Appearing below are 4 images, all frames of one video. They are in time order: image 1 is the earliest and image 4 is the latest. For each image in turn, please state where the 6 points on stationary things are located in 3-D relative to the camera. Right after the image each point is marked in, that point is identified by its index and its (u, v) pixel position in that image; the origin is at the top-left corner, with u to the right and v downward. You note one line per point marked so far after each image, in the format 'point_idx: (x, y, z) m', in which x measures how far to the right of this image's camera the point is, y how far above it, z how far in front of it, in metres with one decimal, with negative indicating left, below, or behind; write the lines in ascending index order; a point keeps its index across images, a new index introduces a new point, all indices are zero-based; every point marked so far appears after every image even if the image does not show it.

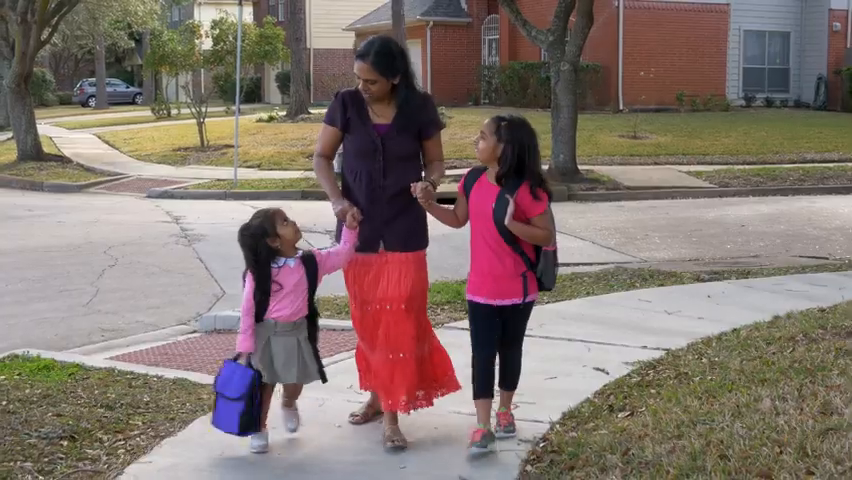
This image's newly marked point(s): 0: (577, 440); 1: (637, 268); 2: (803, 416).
0: (+0.5, -0.7, +4.4) m
1: (+1.6, -0.2, +9.7) m
2: (+1.2, -0.6, +4.2) m
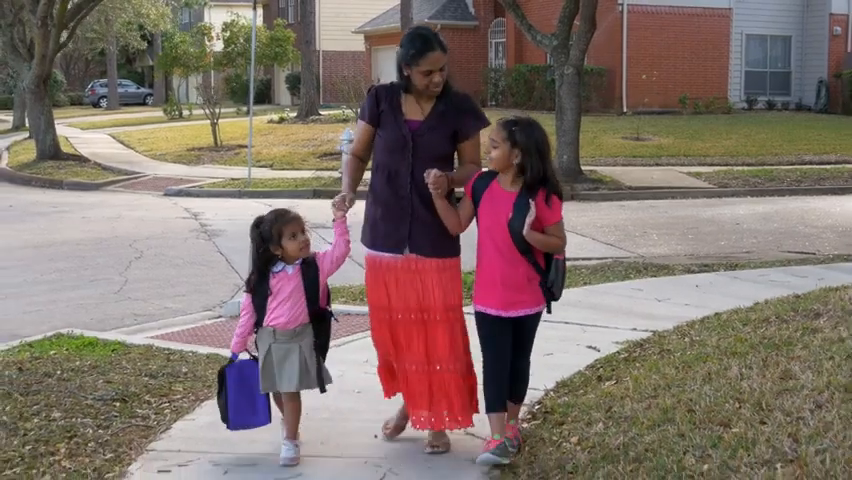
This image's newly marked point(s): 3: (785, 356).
0: (+0.6, -0.6, +5.0) m
1: (+1.7, -0.2, +10.3) m
2: (+1.3, -0.5, +4.8) m
3: (+1.5, -0.5, +5.3) m
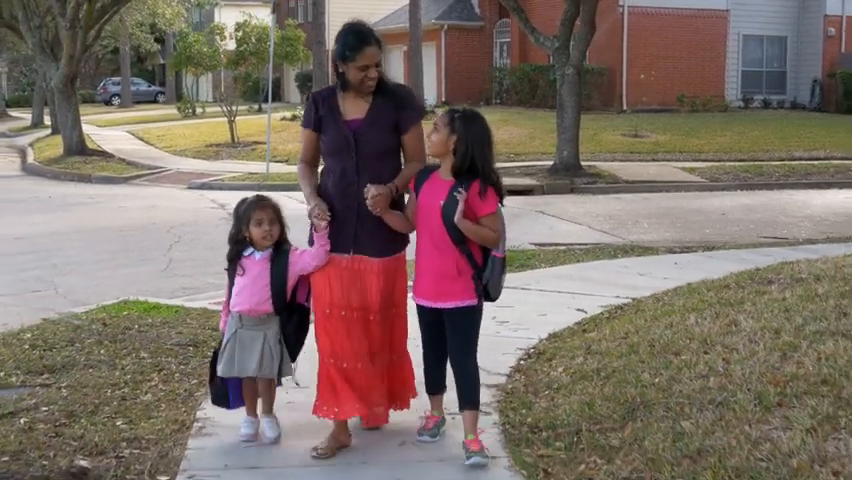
0: (+0.6, -0.5, +6.2) m
1: (+1.8, 0.0, +11.5) m
2: (+1.4, -0.4, +6.0) m
3: (+1.6, -0.4, +6.5) m
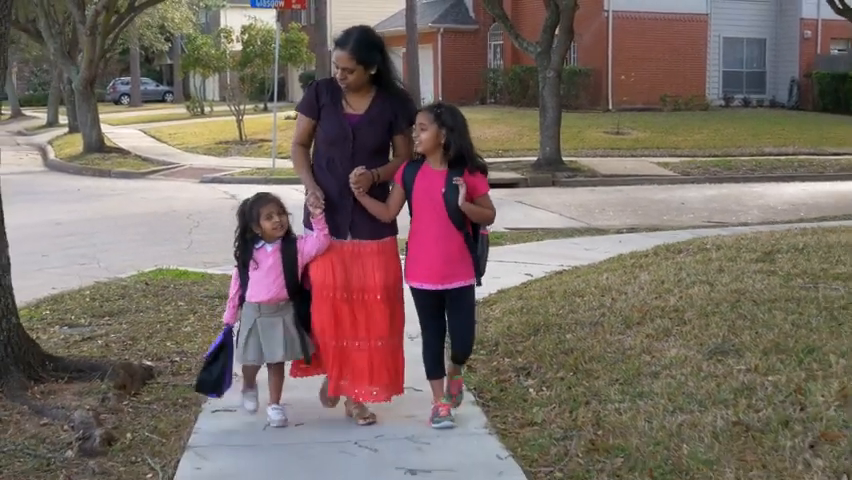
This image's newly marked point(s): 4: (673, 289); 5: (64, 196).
0: (+0.5, -0.4, +8.0) m
1: (+1.6, +0.1, +13.3) m
2: (+1.2, -0.2, +7.8) m
3: (+1.4, -0.2, +8.3) m
4: (+1.4, -0.3, +7.1) m
5: (-5.1, +0.6, +17.7) m
